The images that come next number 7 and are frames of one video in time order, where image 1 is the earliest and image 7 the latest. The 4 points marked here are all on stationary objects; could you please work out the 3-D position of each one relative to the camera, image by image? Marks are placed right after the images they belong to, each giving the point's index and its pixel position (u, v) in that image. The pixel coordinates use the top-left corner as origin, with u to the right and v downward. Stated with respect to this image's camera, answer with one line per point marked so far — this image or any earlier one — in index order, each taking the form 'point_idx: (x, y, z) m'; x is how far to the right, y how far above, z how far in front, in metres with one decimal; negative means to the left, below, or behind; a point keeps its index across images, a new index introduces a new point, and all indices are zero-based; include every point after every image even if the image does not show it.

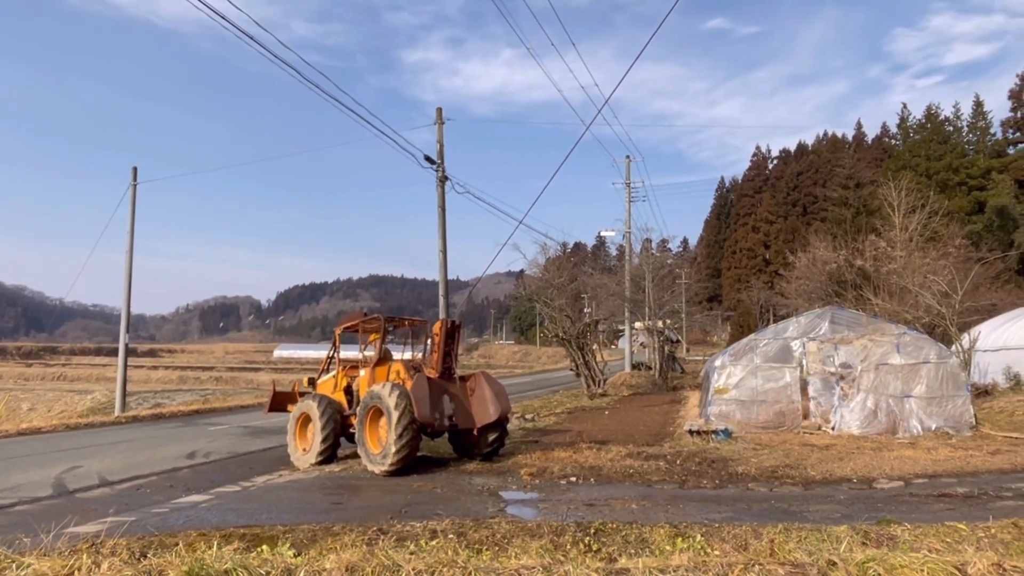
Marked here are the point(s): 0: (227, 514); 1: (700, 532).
0: (-3.1, -2.4, +7.7) m
1: (+1.7, -2.2, +6.5) m
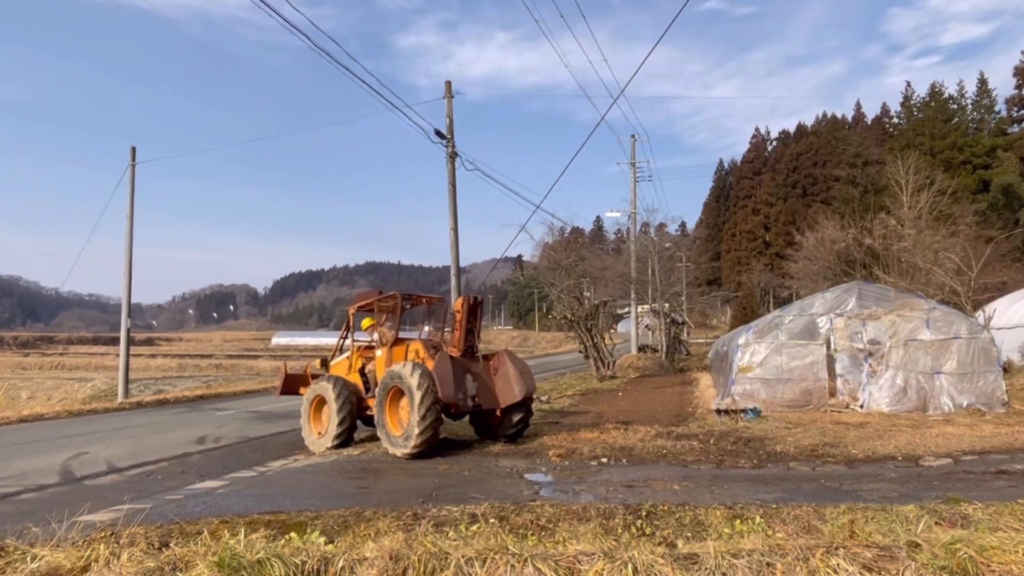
0: (-2.7, -2.2, +7.3) m
1: (+2.1, -1.9, +6.1) m
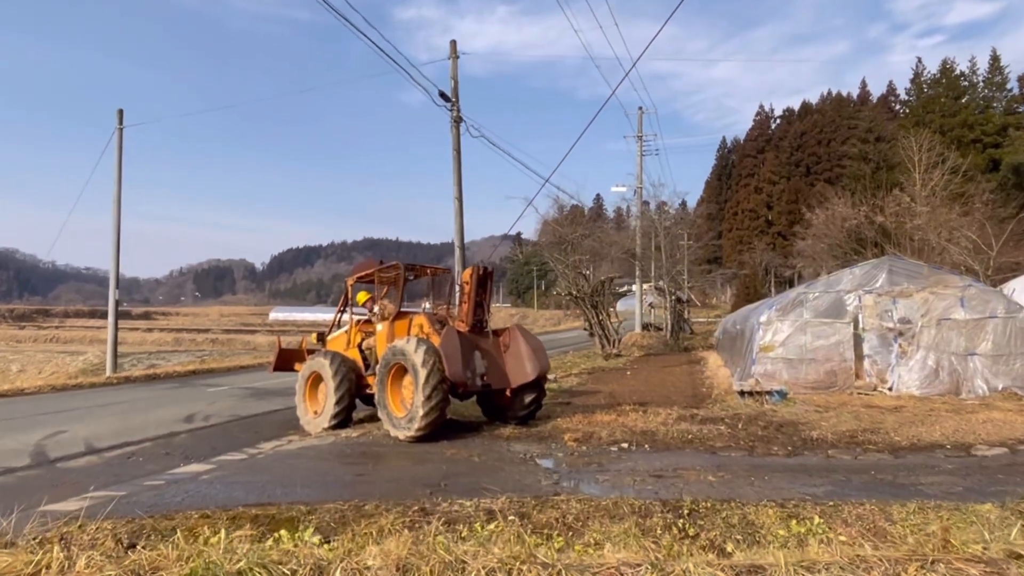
0: (-2.5, -1.8, +6.5) m
1: (+2.3, -1.7, +5.4) m
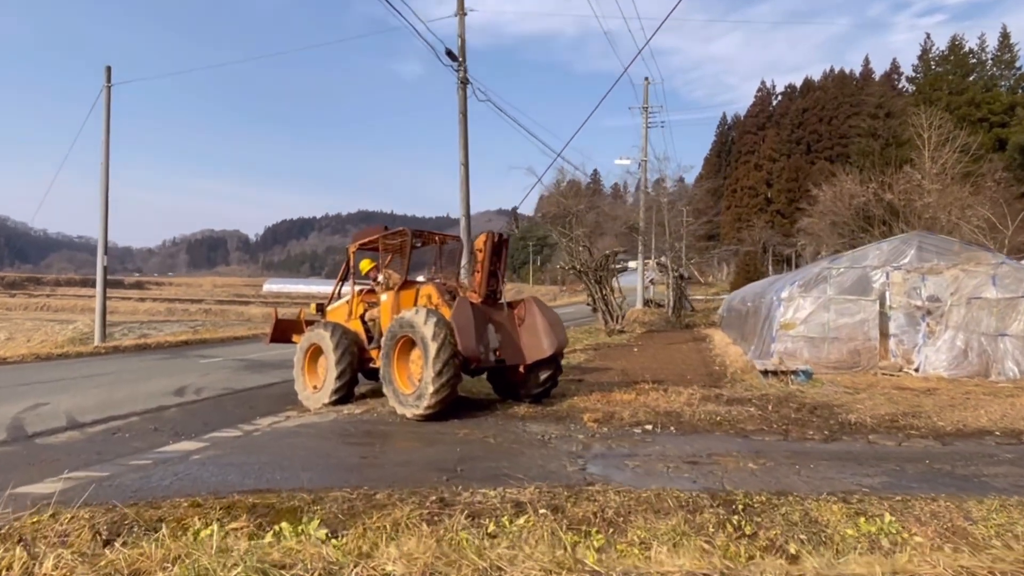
0: (-2.3, -1.5, +5.9) m
1: (+2.5, -1.5, +4.8) m
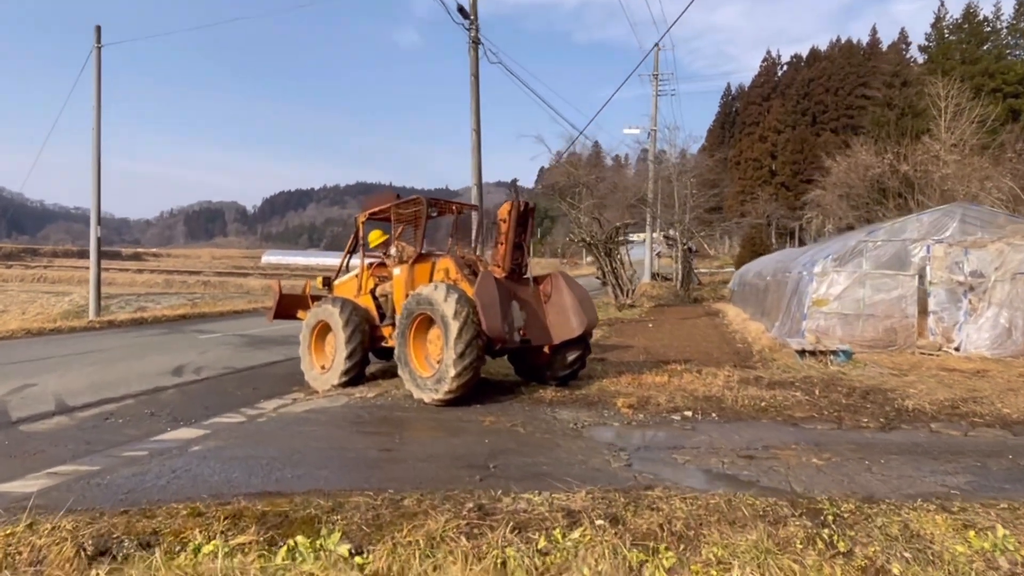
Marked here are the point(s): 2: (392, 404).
0: (-2.0, -1.3, +5.2) m
1: (+2.8, -1.3, +4.1) m
2: (-1.3, -1.2, +7.6) m
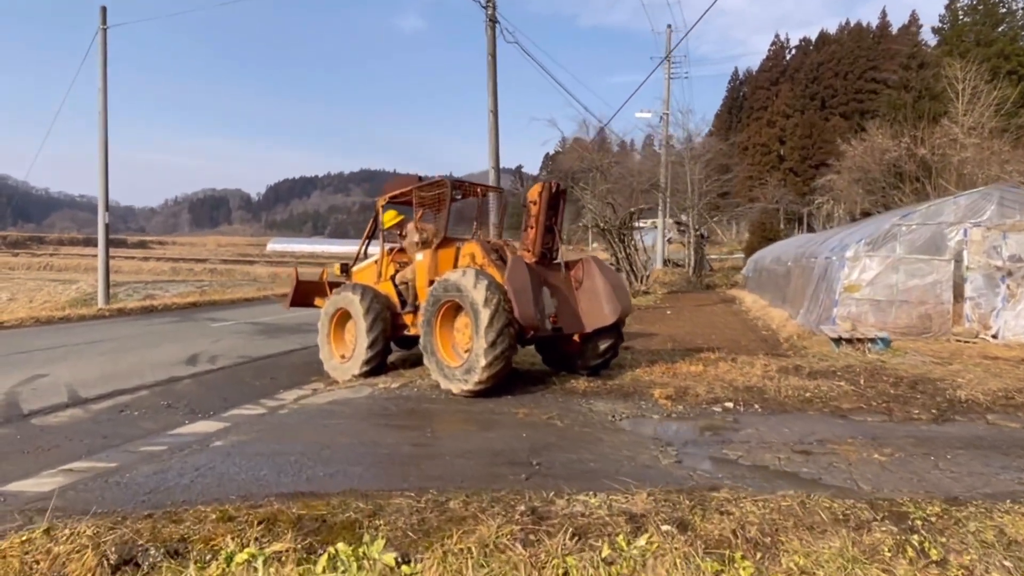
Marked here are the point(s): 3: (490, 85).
0: (-1.7, -1.2, +4.9) m
1: (+3.1, -1.3, +3.8) m
2: (-1.0, -1.1, +7.3) m
3: (-0.4, +3.8, +13.2) m
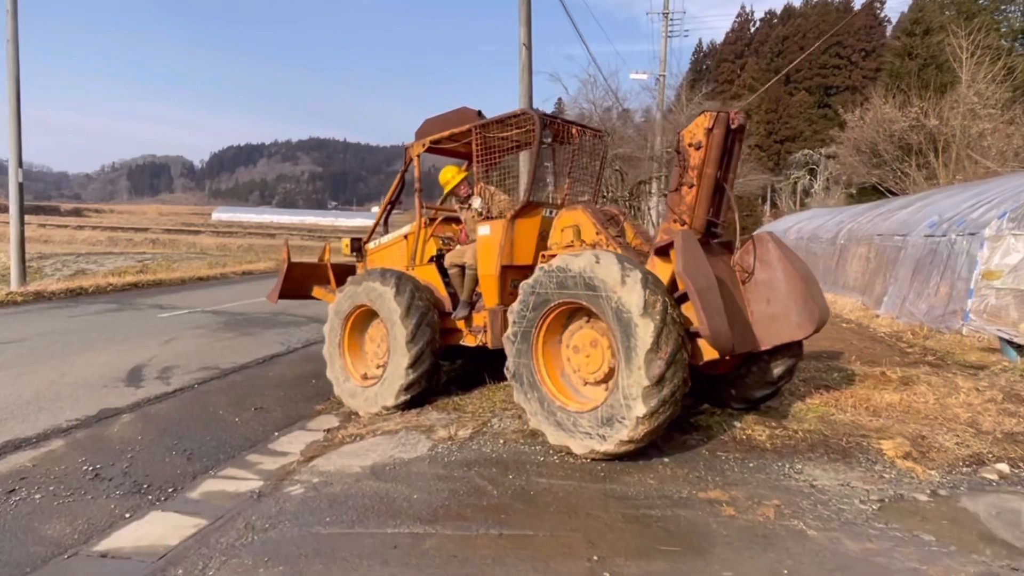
0: (-0.6, -1.3, +2.1) m
1: (+4.3, -1.4, +1.3) m
2: (0.0, -1.1, +4.5) m
3: (+0.2, +4.0, +10.3) m
